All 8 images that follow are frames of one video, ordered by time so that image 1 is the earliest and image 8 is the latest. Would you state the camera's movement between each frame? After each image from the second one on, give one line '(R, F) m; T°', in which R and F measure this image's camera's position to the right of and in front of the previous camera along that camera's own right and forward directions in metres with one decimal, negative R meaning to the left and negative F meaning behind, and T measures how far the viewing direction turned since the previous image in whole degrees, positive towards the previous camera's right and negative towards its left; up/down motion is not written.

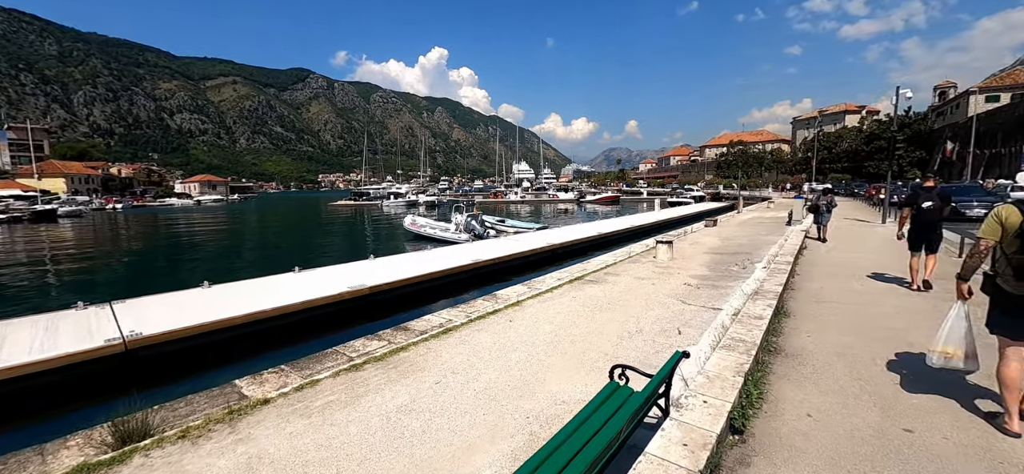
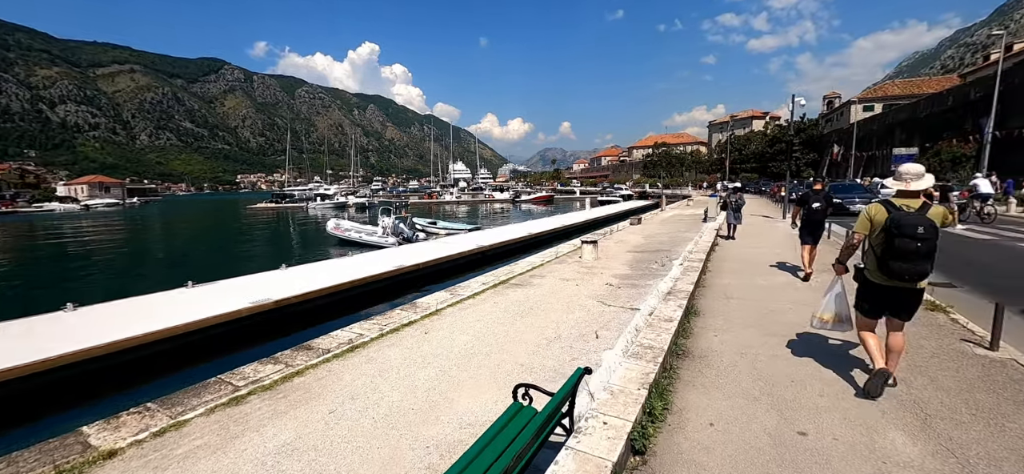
(+0.4, +0.4) m; +8°
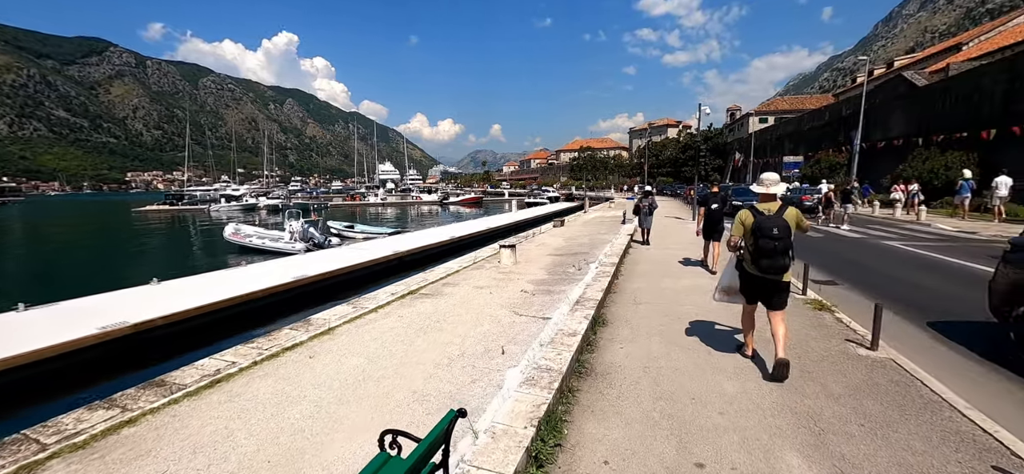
(+0.5, +0.5) m; +9°
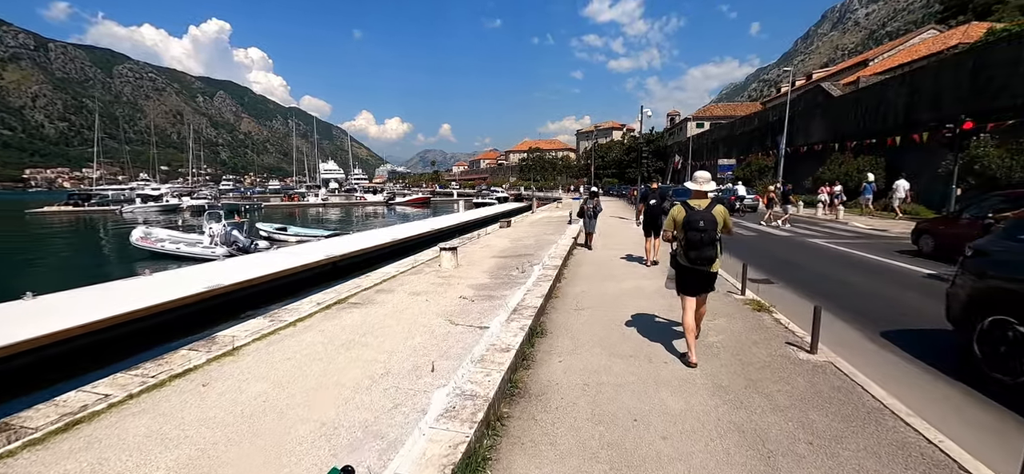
(+0.2, +0.5) m; +7°
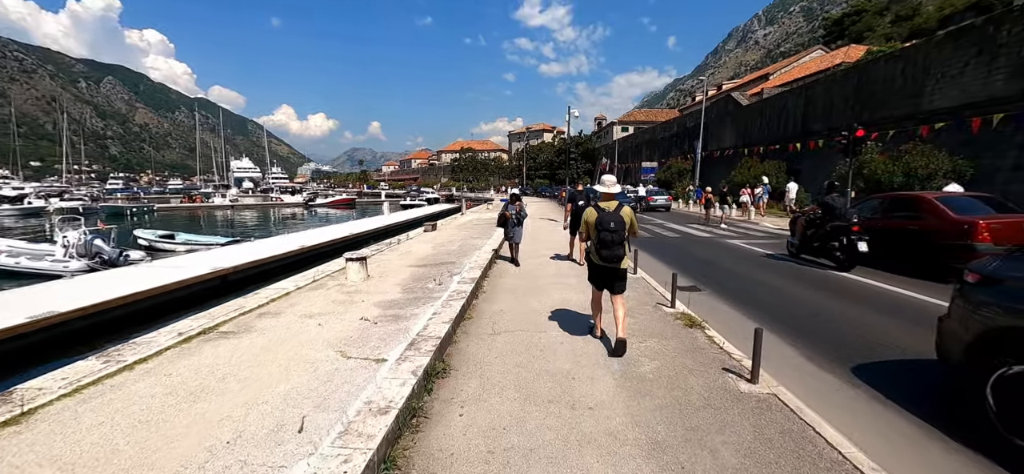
(+0.4, +0.9) m; +9°
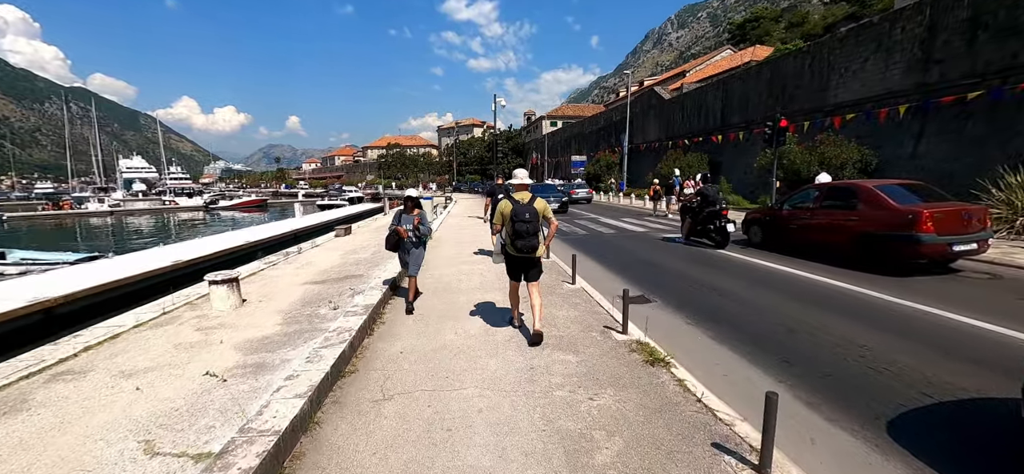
(+0.3, +1.4) m; +9°
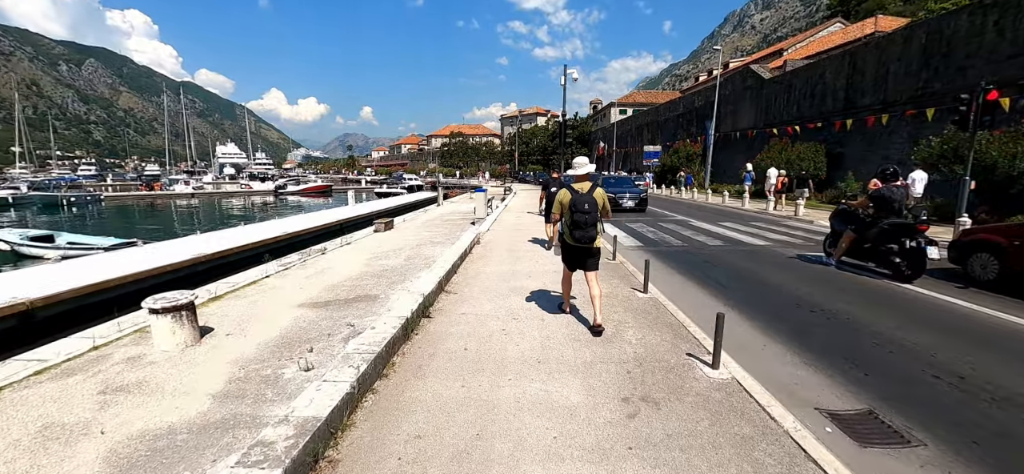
(-0.3, +2.7) m; -8°
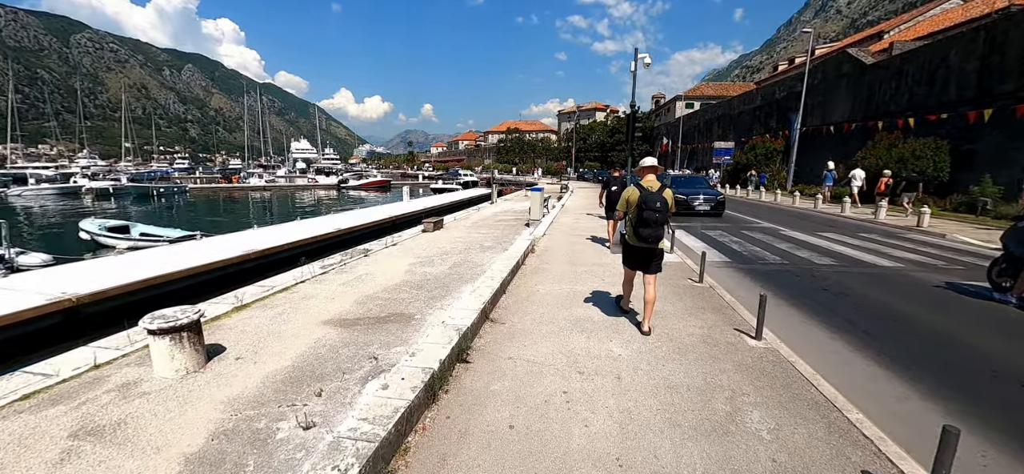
(-0.1, +1.2) m; -7°
